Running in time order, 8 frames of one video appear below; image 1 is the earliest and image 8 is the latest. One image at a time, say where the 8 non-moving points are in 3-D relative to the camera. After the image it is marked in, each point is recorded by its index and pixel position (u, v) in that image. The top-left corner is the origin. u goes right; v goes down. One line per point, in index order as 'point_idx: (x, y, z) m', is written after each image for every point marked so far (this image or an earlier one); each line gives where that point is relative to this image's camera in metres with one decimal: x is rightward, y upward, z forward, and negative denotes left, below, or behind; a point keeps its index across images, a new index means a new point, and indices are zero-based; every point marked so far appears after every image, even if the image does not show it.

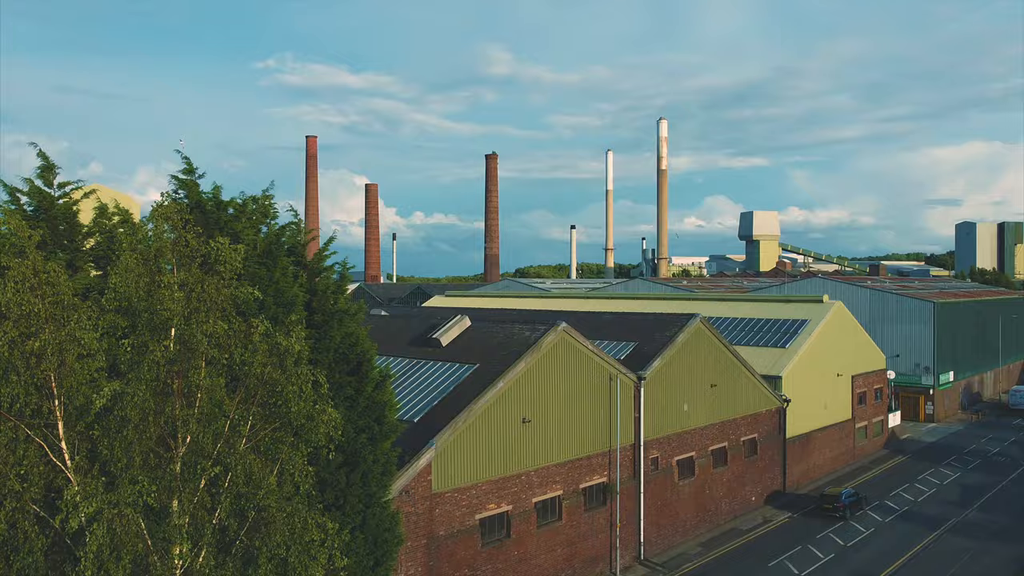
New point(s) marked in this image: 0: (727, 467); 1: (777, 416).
0: (+3.7, -3.1, +17.9) m
1: (+4.9, -2.4, +19.5) m
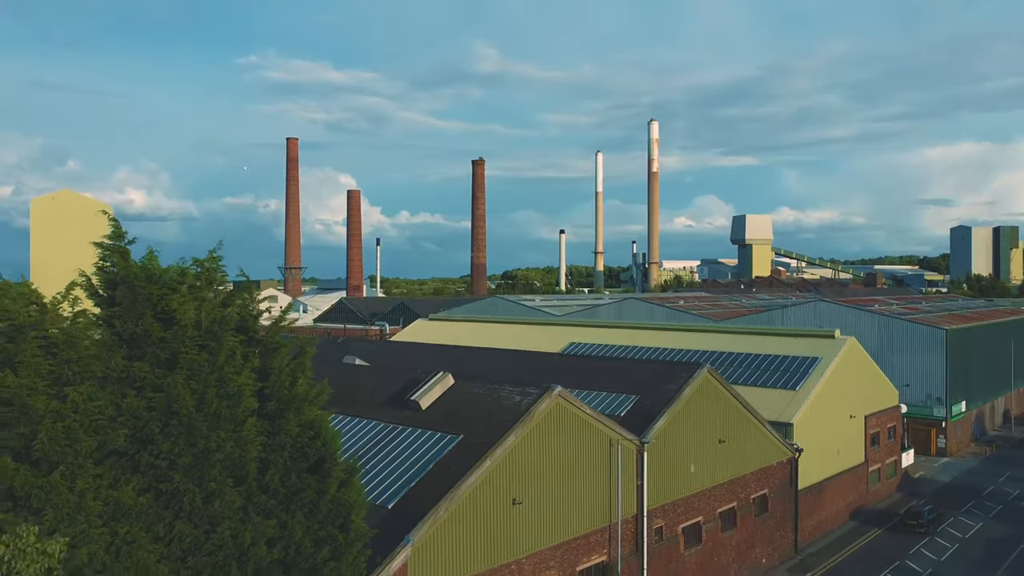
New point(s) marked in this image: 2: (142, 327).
0: (+3.5, -3.8, +16.3) m
1: (+4.7, -3.0, +17.9) m
2: (-3.0, -0.3, +8.5) m
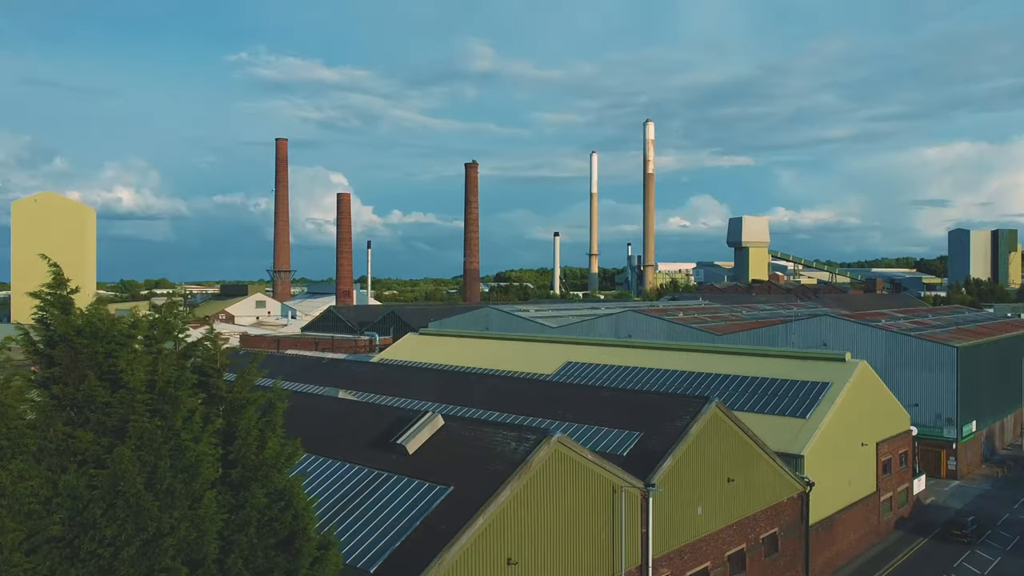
0: (+3.4, -4.2, +15.3) m
1: (+4.6, -3.4, +16.9) m
2: (-3.0, -0.7, +7.4) m
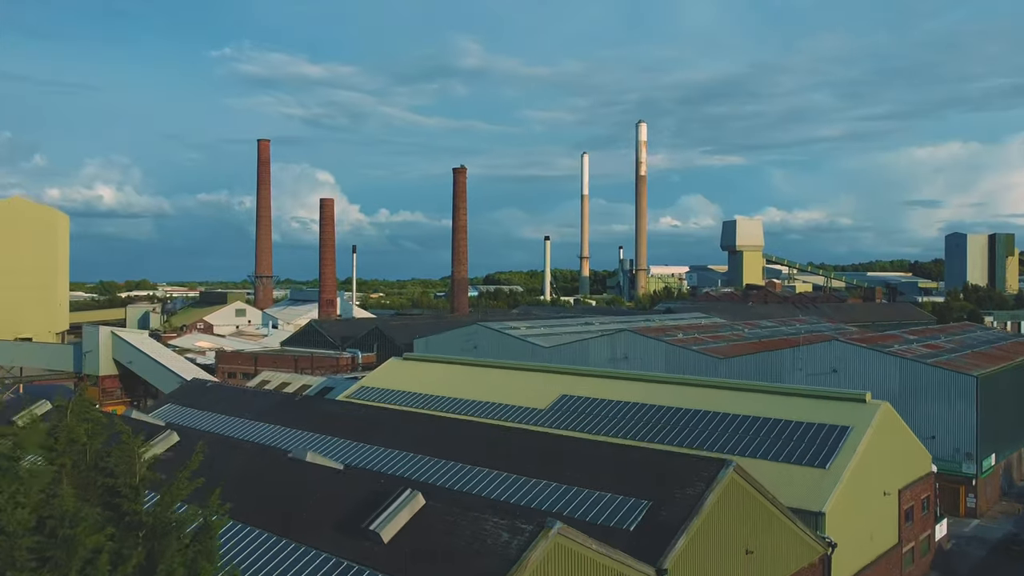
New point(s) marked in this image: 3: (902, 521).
0: (+3.3, -4.8, +13.6) m
1: (+4.5, -4.0, +15.3) m
2: (-3.1, -1.3, +5.7) m
3: (+6.9, -4.1, +18.6) m
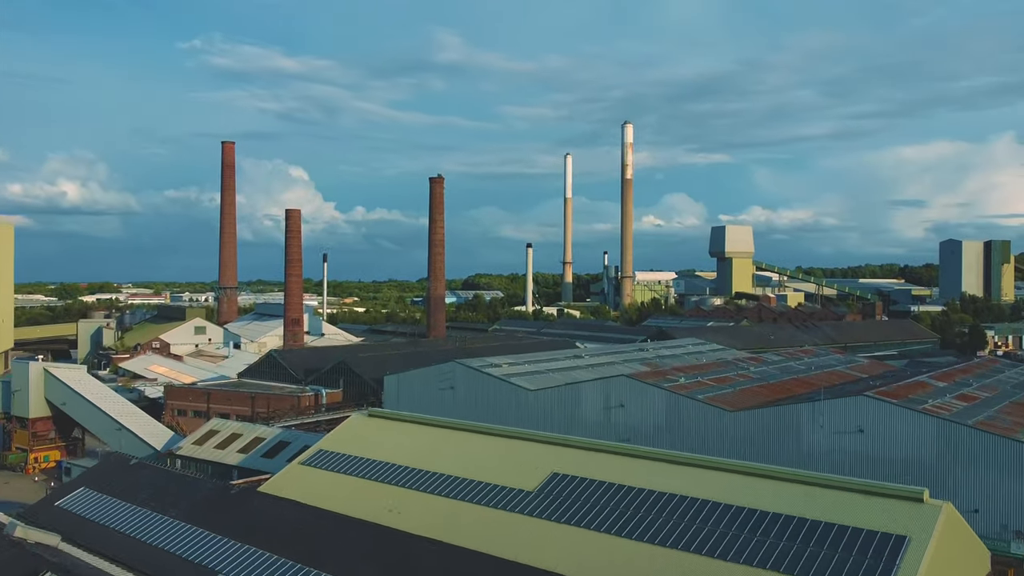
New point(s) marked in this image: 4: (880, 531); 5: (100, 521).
0: (+3.1, -5.9, +10.4) m
1: (+4.3, -5.1, +12.1) m
2: (-3.0, -2.5, +2.3) m
3: (+6.7, -5.2, +15.4) m
4: (+5.1, -3.4, +14.6) m
5: (-6.3, -3.5, +15.9) m
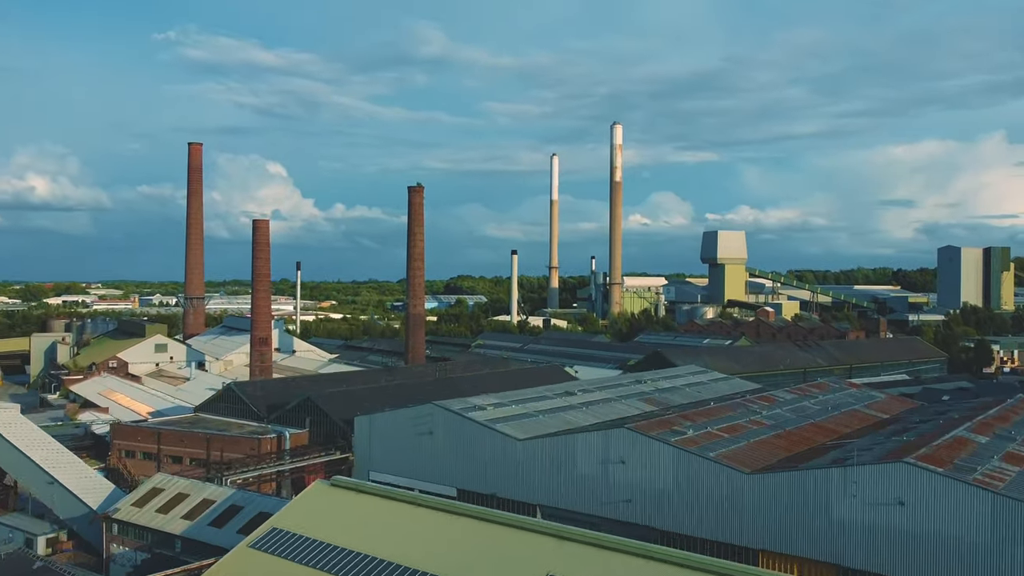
0: (+3.0, -6.8, +7.4) m
1: (+4.2, -6.1, +9.1) m
2: (-3.0, -3.5, -0.8) m
3: (+6.5, -6.2, +12.5) m
4: (+4.9, -4.3, +11.7) m
5: (-6.4, -4.4, +12.7) m
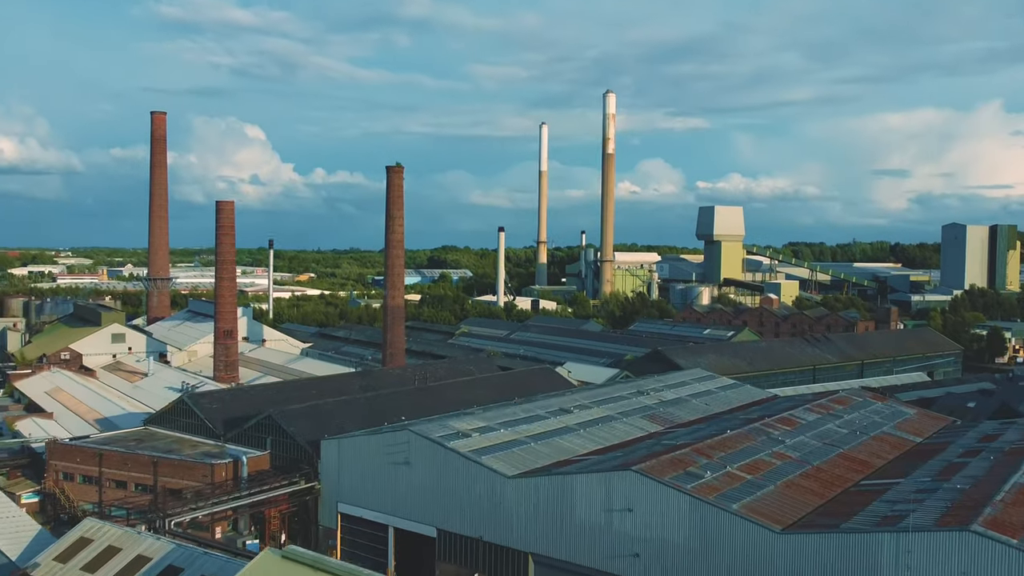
0: (+3.0, -7.8, +4.4) m
1: (+4.2, -7.0, +6.1) m
2: (-2.8, -4.7, -4.0) m
3: (+6.4, -6.9, +9.5) m
4: (+4.9, -5.1, +8.6) m
5: (-6.5, -5.1, +9.5) m
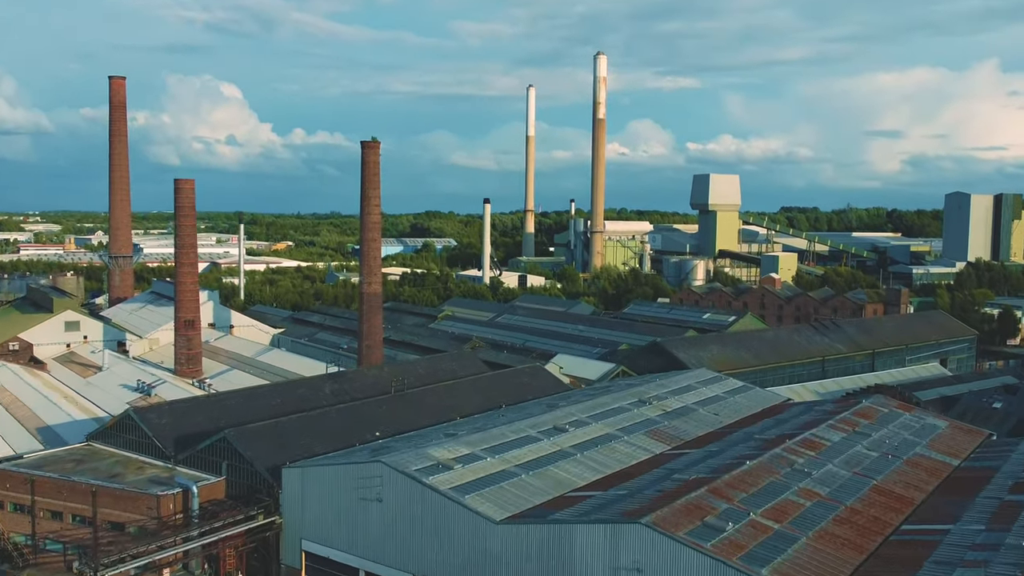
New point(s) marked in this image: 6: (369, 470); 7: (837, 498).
0: (+3.1, -8.8, +1.8) m
1: (+4.2, -7.9, +3.4) m
2: (-2.7, -6.0, -6.9) m
3: (+6.4, -7.7, +6.9) m
4: (+4.9, -5.9, +5.8) m
5: (-6.5, -5.8, +6.6) m
6: (-2.7, -3.4, +19.7) m
7: (+5.9, -3.8, +19.4) m
